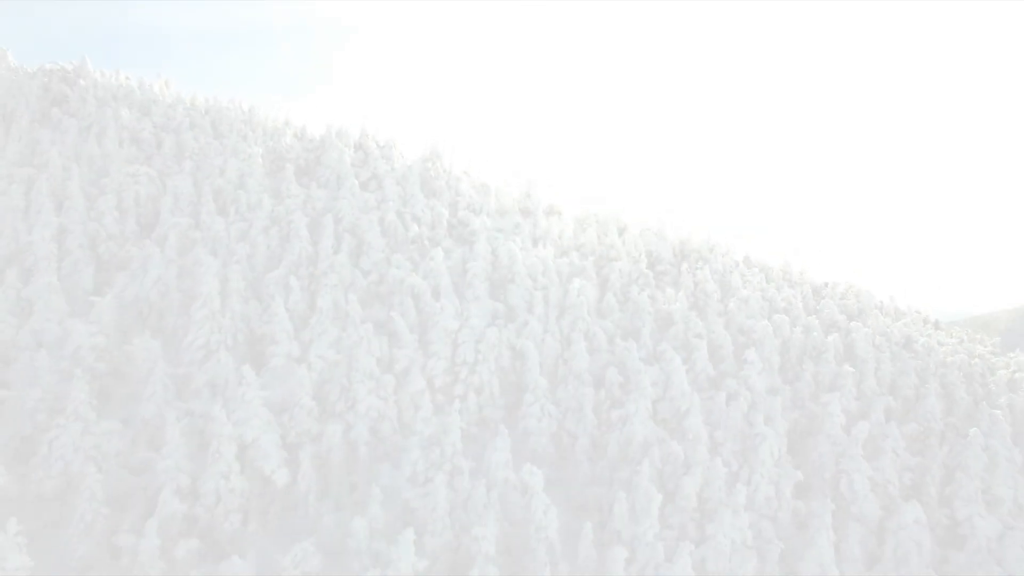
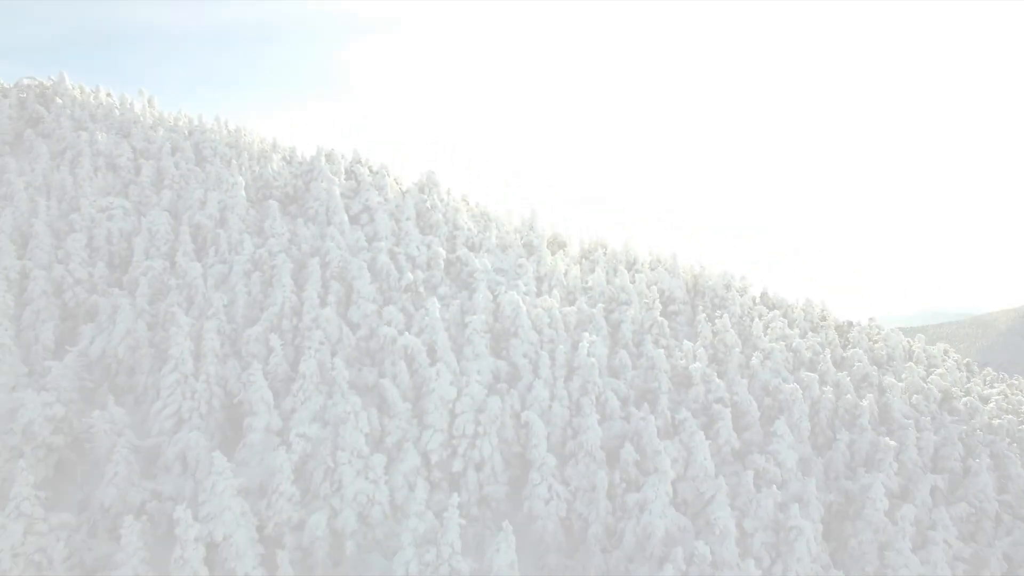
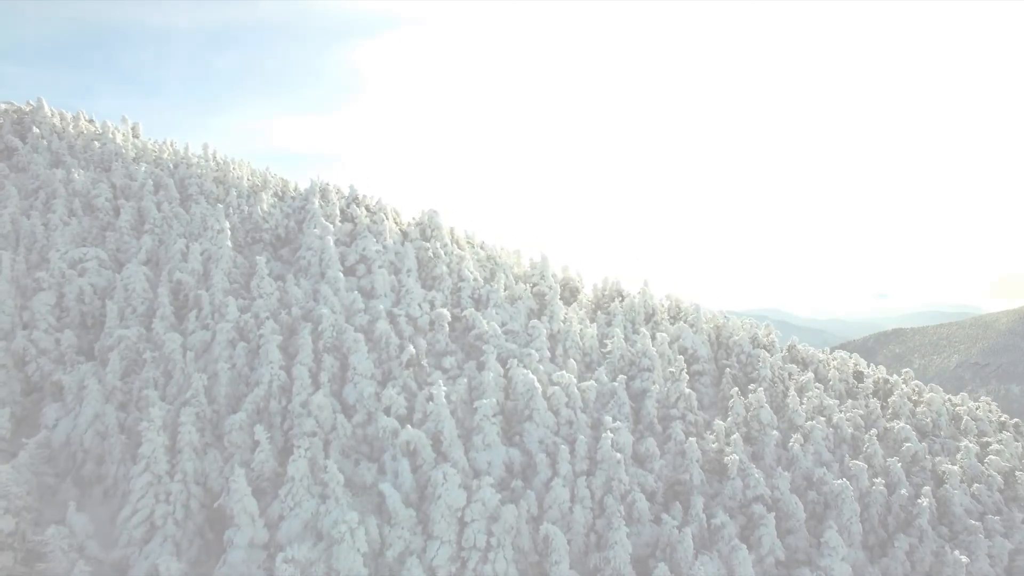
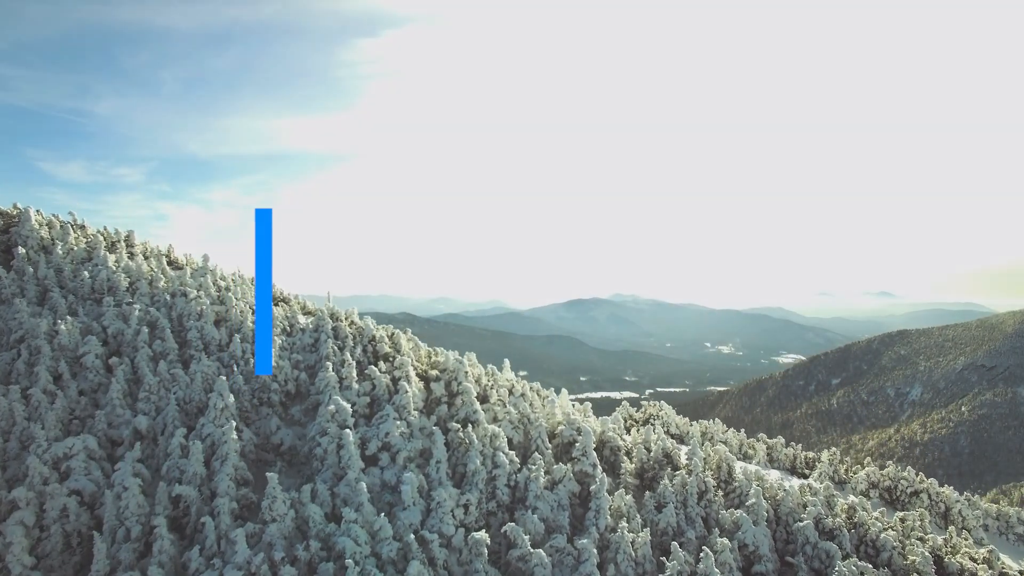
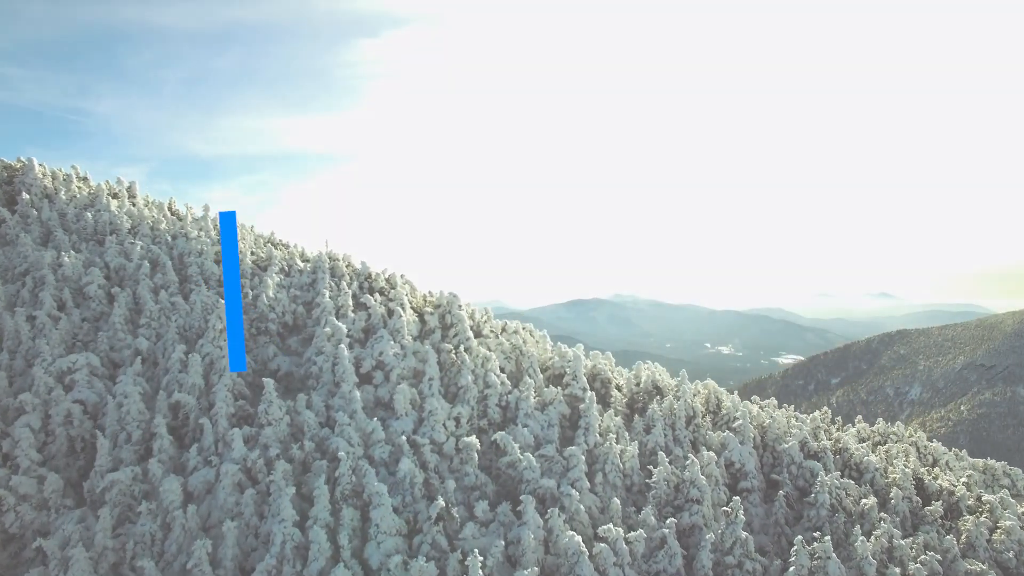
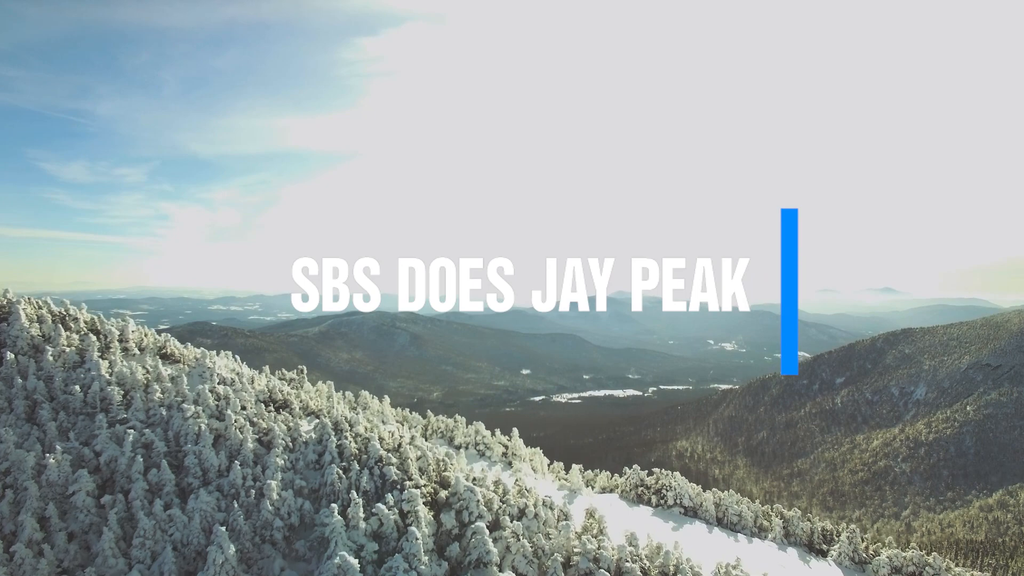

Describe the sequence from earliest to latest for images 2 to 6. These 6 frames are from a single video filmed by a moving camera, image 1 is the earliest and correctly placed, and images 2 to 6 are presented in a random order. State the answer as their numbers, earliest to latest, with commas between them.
2, 3, 5, 4, 6
